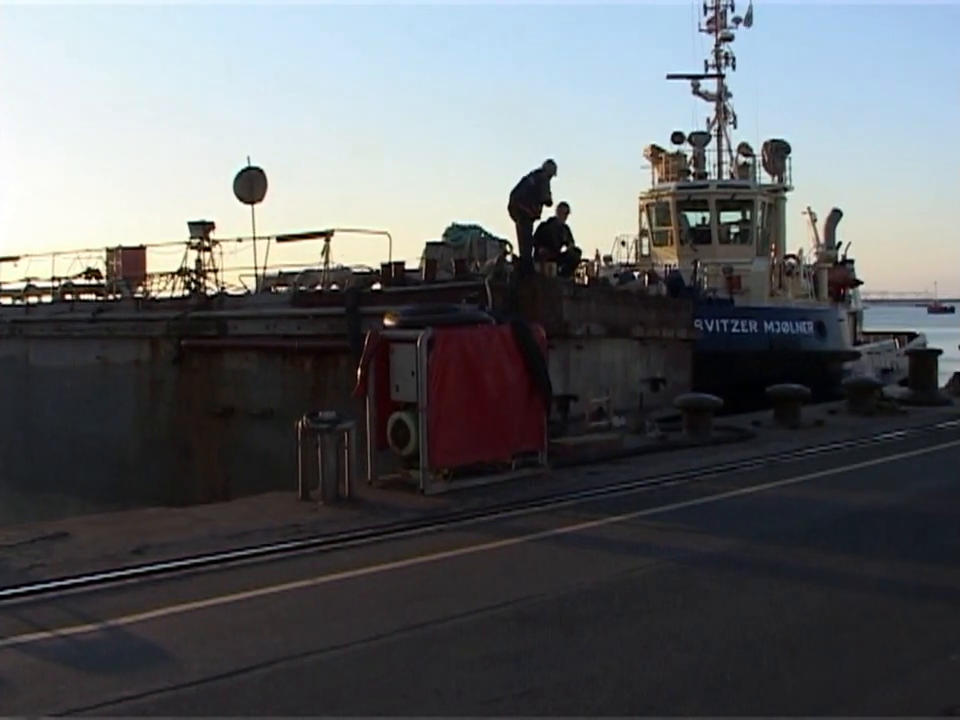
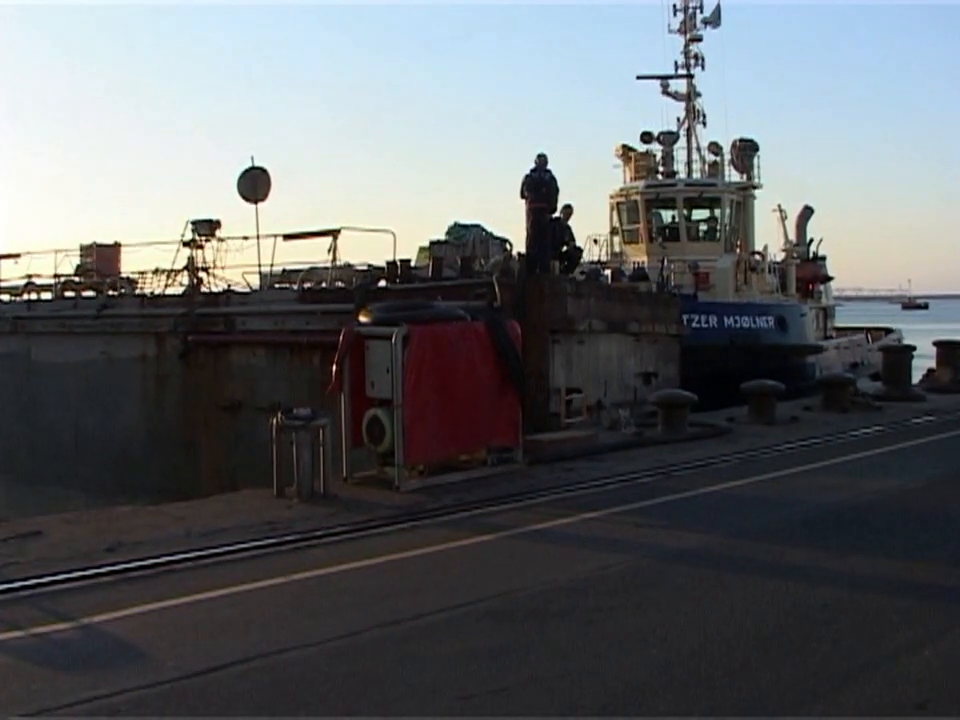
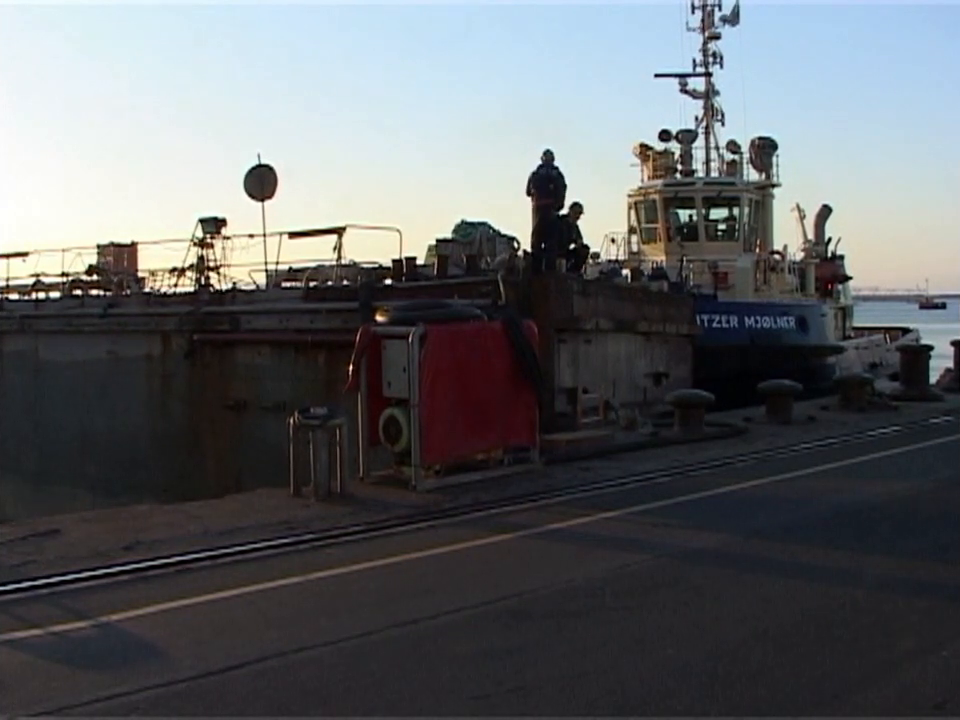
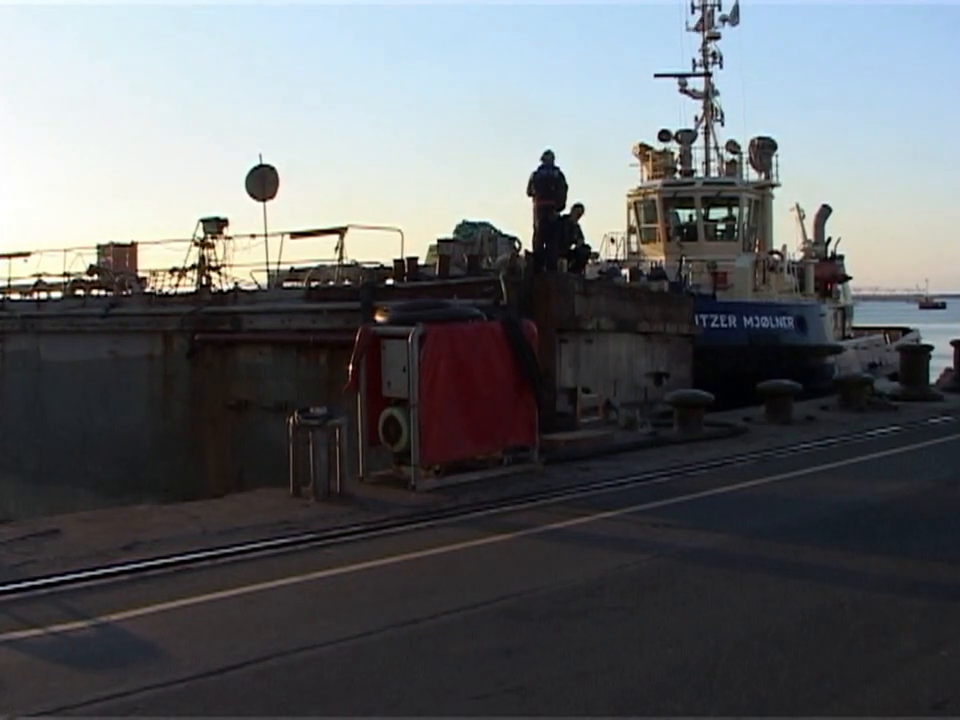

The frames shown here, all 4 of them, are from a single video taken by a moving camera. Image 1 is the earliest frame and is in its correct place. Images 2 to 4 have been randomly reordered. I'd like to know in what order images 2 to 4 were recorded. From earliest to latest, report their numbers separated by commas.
3, 4, 2
